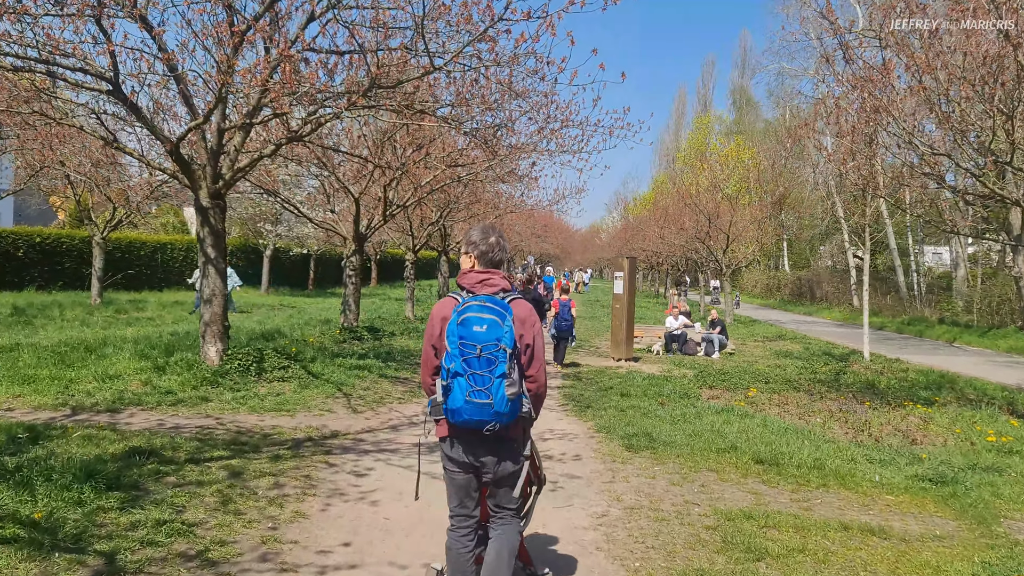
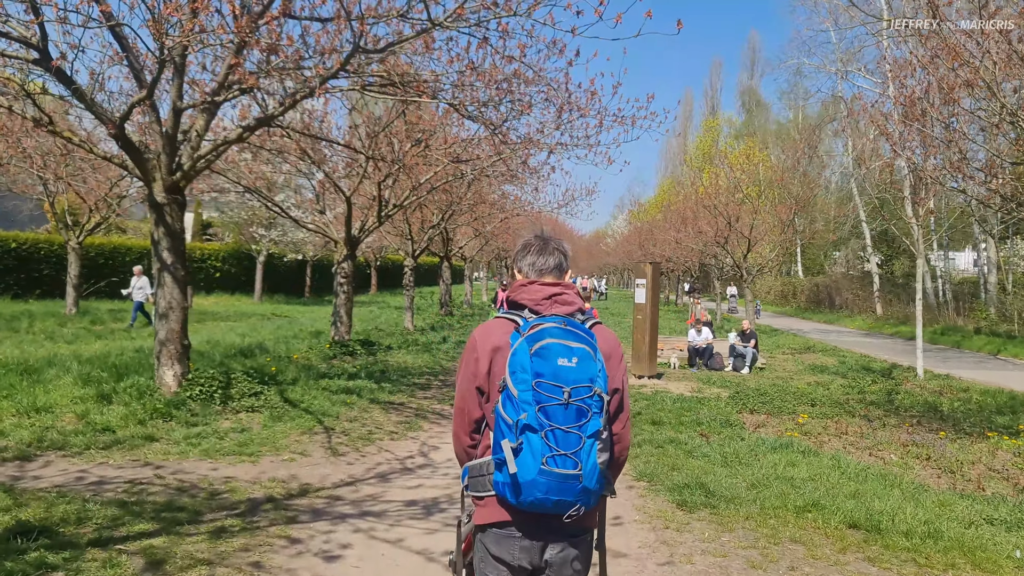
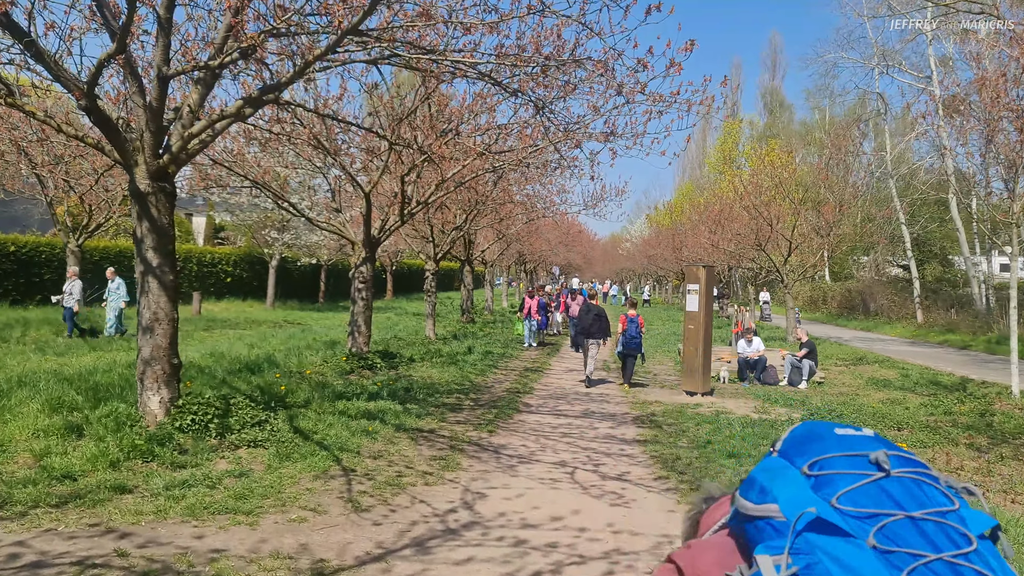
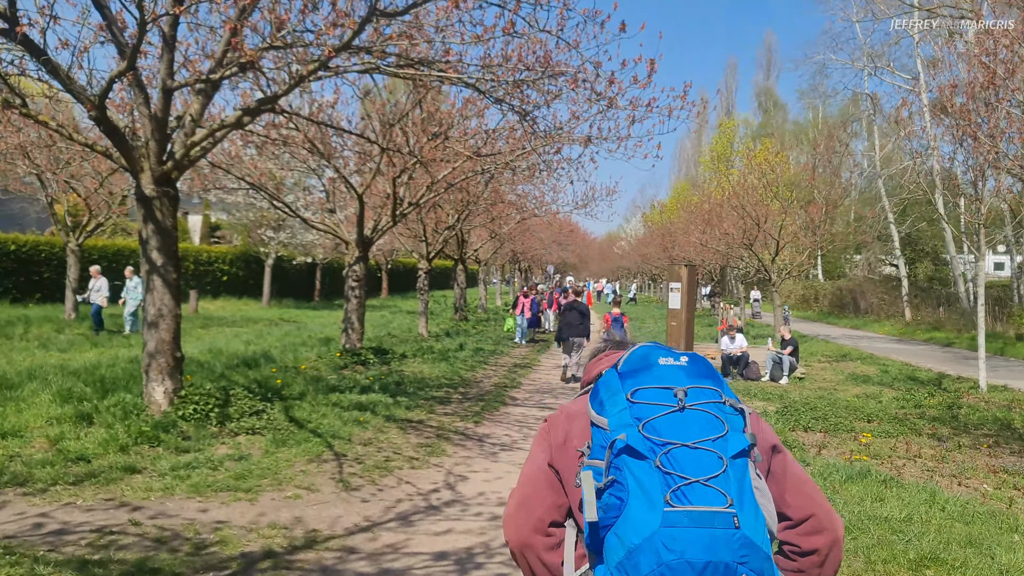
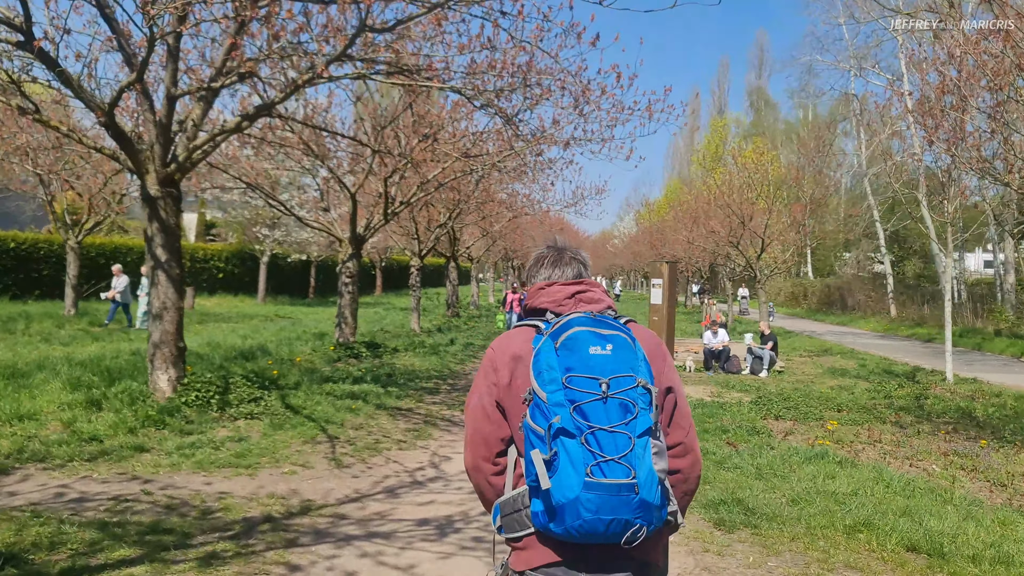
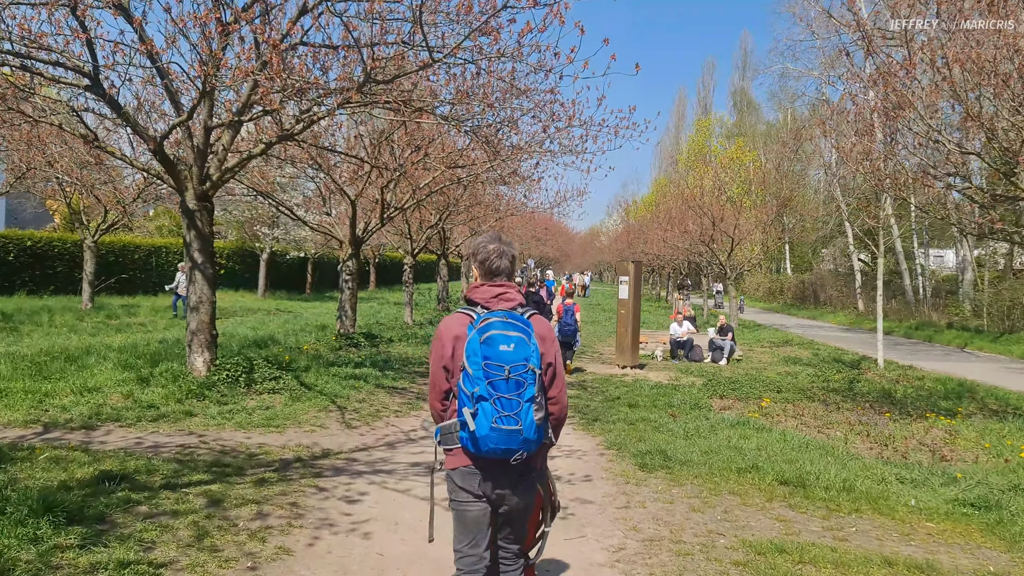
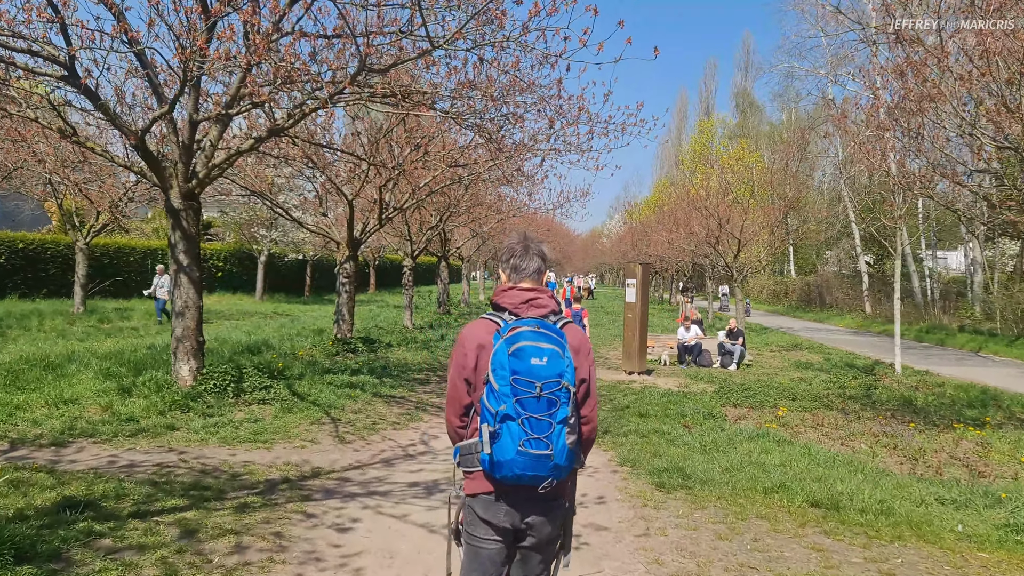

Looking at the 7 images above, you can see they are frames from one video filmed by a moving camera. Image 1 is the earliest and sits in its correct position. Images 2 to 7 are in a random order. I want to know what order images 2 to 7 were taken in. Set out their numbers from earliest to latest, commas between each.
6, 7, 2, 5, 4, 3
